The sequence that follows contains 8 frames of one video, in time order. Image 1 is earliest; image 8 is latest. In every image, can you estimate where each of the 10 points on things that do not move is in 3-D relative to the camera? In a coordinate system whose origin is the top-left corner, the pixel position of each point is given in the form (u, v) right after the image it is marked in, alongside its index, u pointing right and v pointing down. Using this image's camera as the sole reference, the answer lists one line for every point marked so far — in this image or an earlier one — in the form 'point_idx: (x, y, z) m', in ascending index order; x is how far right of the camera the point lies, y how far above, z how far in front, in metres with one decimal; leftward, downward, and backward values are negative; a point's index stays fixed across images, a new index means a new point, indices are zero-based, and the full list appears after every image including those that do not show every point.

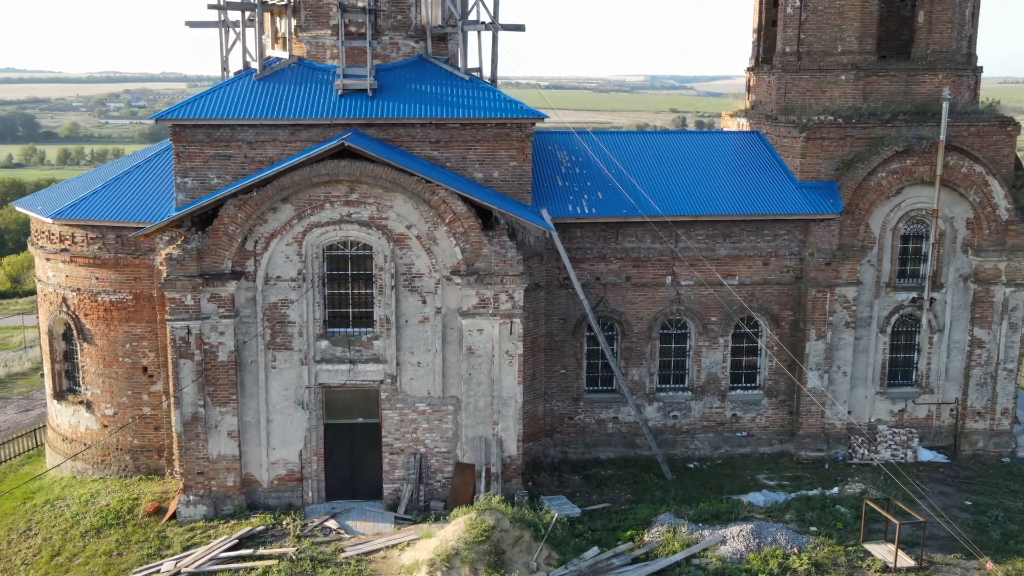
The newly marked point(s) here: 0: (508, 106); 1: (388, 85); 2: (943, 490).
0: (-0.1, +3.4, +18.8) m
1: (-2.4, +3.9, +19.3) m
2: (+8.2, -3.8, +18.9) m
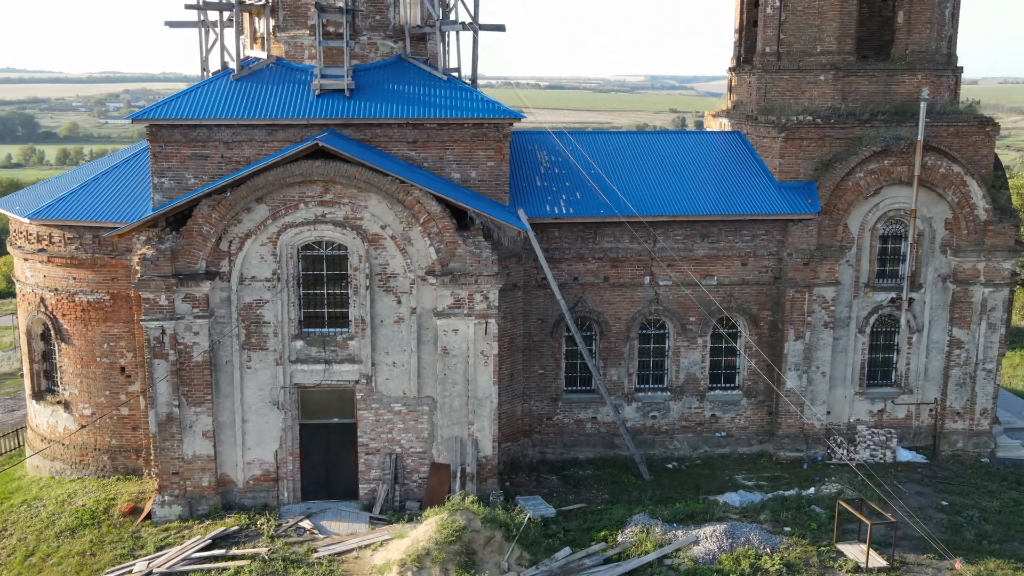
0: (-0.5, +3.4, +18.8) m
1: (-2.8, +3.9, +19.3) m
2: (+7.7, -3.8, +18.9) m
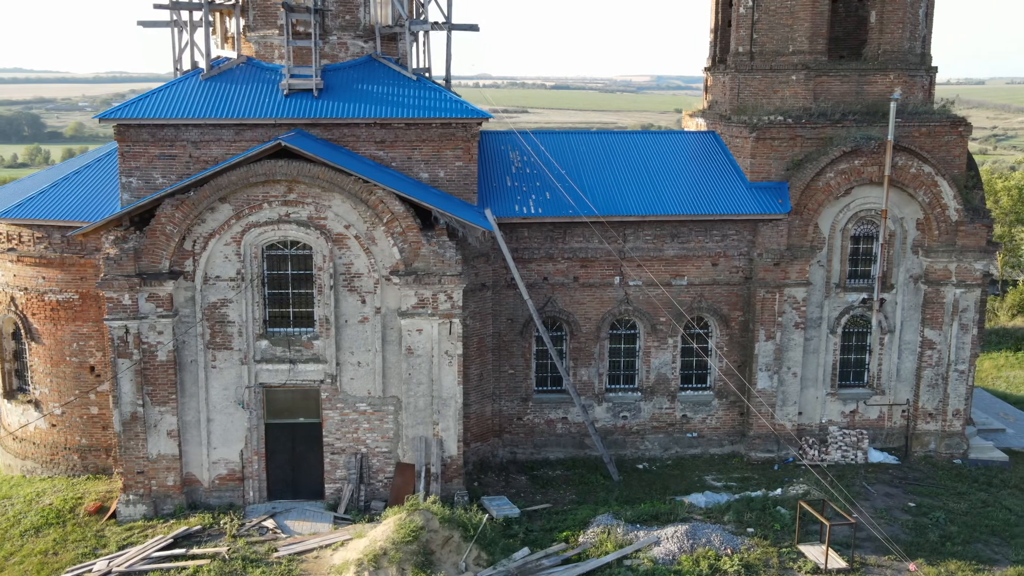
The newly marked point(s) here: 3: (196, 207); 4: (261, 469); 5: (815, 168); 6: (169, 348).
0: (-1.1, +3.4, +18.8) m
1: (-3.4, +3.9, +19.3) m
2: (+7.1, -3.9, +18.8) m
3: (-5.3, +1.4, +16.6) m
4: (-4.5, -3.3, +17.9) m
5: (+5.9, +2.3, +19.5) m
6: (-5.9, -1.0, +17.1) m
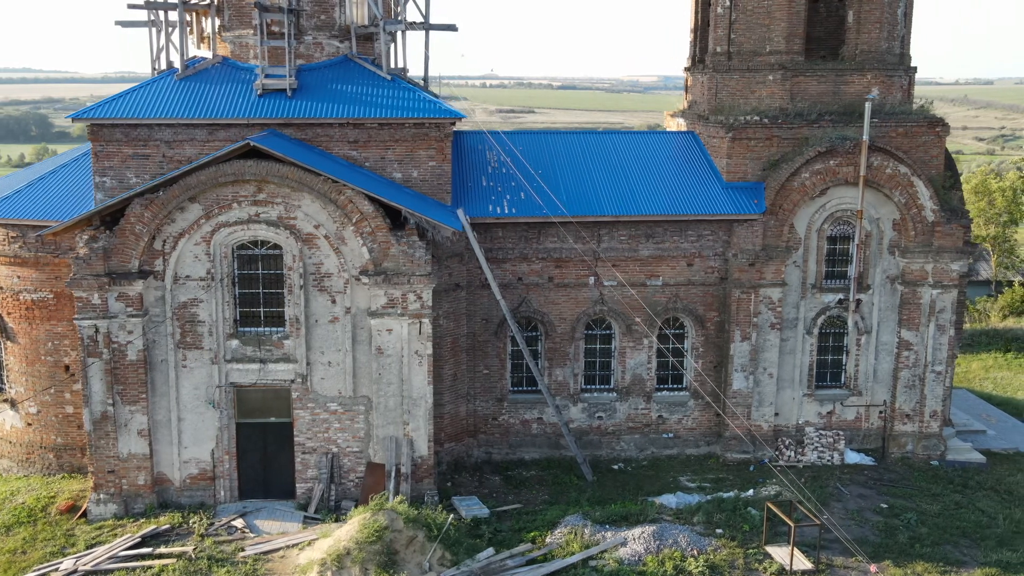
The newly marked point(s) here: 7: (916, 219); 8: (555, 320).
0: (-1.6, +3.4, +18.8) m
1: (-3.9, +3.9, +19.3) m
2: (+6.6, -3.9, +18.8) m
3: (-5.8, +1.4, +16.7) m
4: (-5.0, -3.2, +17.9) m
5: (+5.4, +2.3, +19.4) m
6: (-6.4, -1.0, +17.1) m
7: (+8.0, +1.4, +19.8) m
8: (+0.9, -0.7, +20.0) m
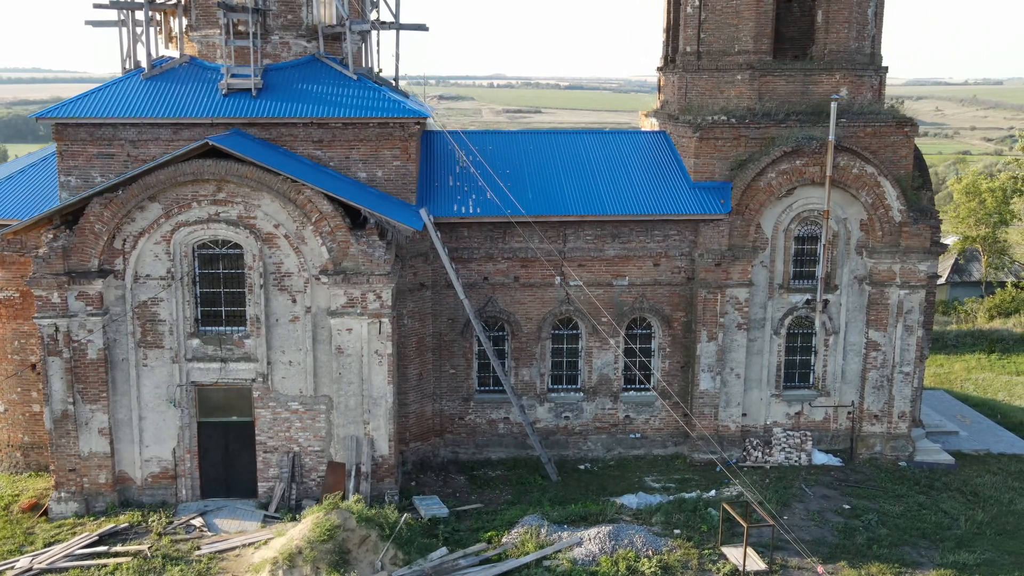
0: (-2.3, +3.4, +18.8) m
1: (-4.6, +3.9, +19.3) m
2: (+5.9, -3.9, +18.7) m
3: (-6.5, +1.4, +16.7) m
4: (-5.7, -3.2, +17.9) m
5: (+4.8, +2.3, +19.4) m
6: (-7.1, -1.0, +17.1) m
7: (+7.3, +1.4, +19.7) m
8: (+0.2, -0.6, +19.9) m
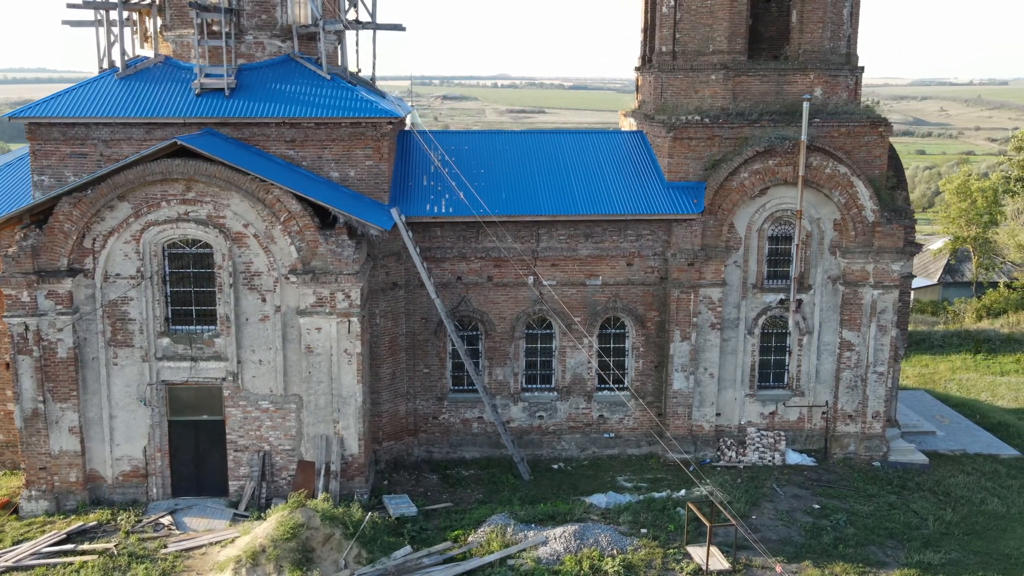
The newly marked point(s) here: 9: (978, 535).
0: (-2.8, +3.4, +18.8) m
1: (-5.2, +4.0, +19.4) m
2: (+5.4, -3.9, +18.7) m
3: (-7.1, +1.4, +16.7) m
4: (-6.3, -3.2, +18.0) m
5: (+4.2, +2.3, +19.4) m
6: (-7.6, -1.0, +17.2) m
7: (+6.8, +1.4, +19.7) m
8: (-0.3, -0.6, +20.0) m
9: (+8.0, -4.2, +17.0) m
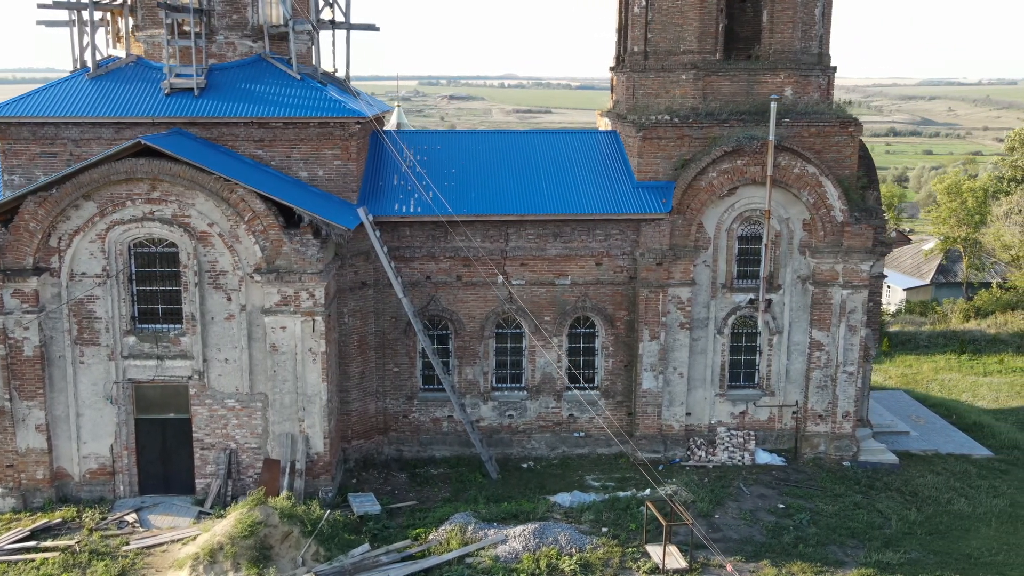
0: (-3.5, +3.5, +18.9) m
1: (-5.8, +4.0, +19.5) m
2: (+4.7, -3.9, +18.7) m
3: (-7.7, +1.4, +16.8) m
4: (-6.9, -3.2, +18.1) m
5: (+3.6, +2.3, +19.4) m
6: (-8.3, -1.0, +17.3) m
7: (+6.2, +1.4, +19.7) m
8: (-1.0, -0.6, +20.0) m
9: (+7.3, -4.2, +17.0) m
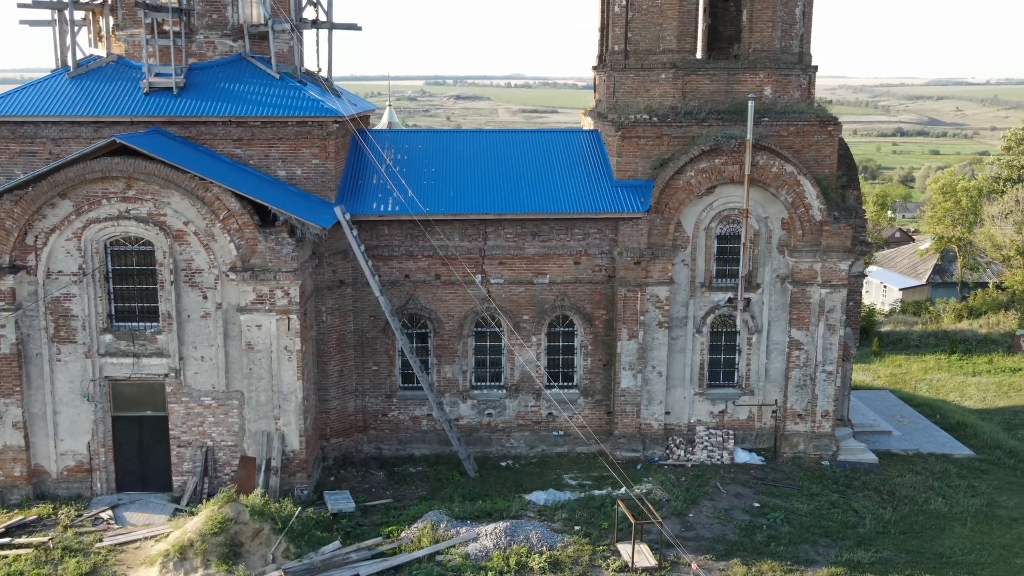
0: (-3.9, +3.5, +18.9) m
1: (-6.2, +4.0, +19.5) m
2: (+4.3, -3.8, +18.7) m
3: (-8.1, +1.5, +16.9) m
4: (-7.4, -3.2, +18.1) m
5: (+3.2, +2.4, +19.4) m
6: (-8.7, -0.9, +17.4) m
7: (+5.8, +1.4, +19.7) m
8: (-1.4, -0.6, +20.1) m
9: (+6.9, -4.2, +17.0) m
